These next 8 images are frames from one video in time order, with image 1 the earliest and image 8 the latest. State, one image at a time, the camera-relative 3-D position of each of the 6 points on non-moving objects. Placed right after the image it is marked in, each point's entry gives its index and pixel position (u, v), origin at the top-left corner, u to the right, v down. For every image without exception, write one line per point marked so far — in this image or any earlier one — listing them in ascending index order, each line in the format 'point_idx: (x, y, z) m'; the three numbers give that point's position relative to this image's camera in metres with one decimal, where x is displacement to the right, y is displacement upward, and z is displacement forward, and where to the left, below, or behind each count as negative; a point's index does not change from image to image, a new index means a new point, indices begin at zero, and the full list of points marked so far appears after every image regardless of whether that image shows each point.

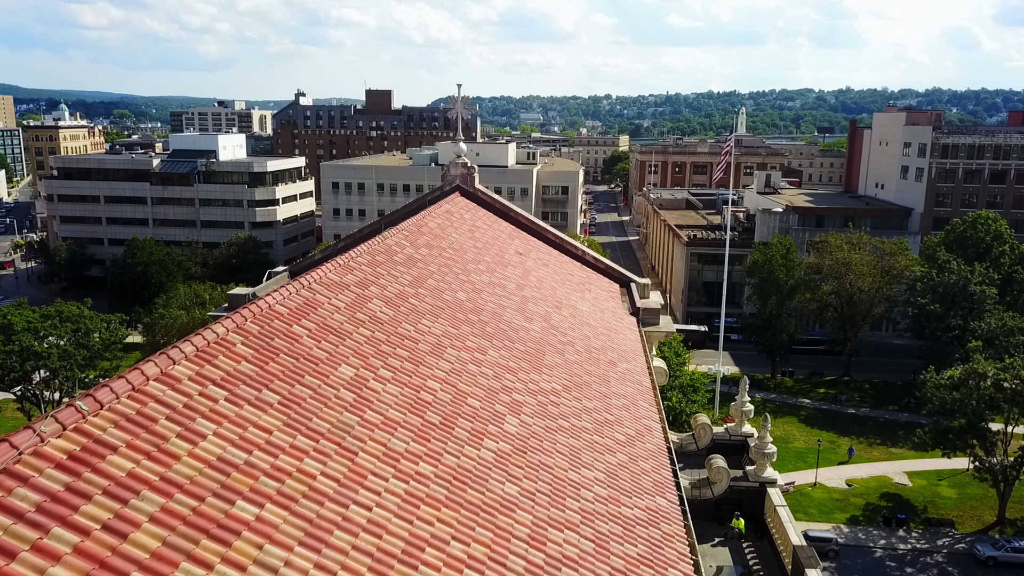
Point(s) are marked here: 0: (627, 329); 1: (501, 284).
0: (+2.1, -0.8, +13.6) m
1: (-0.2, +0.1, +12.1) m
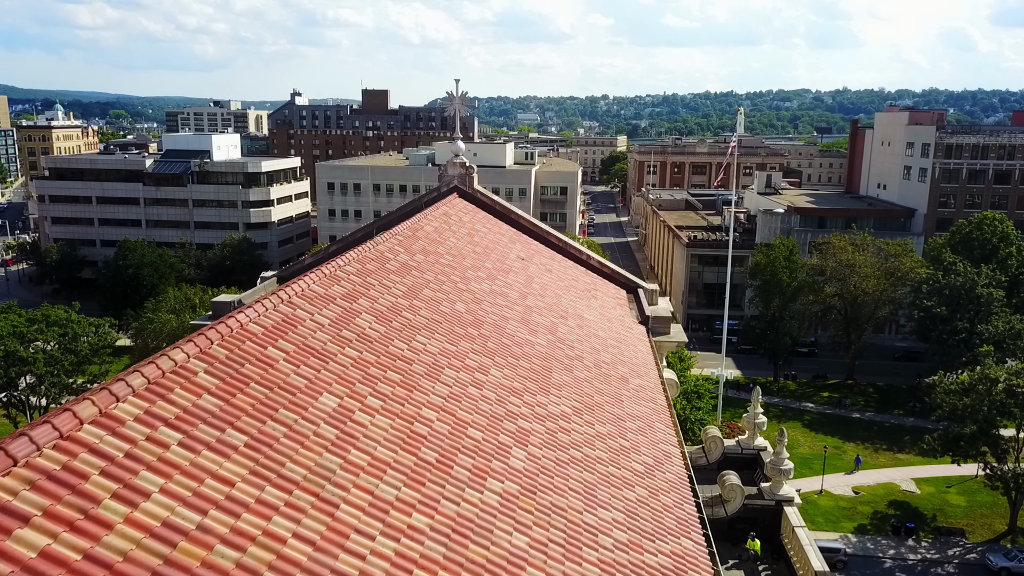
0: (+2.2, -0.9, +12.8) m
1: (-0.1, -0.1, +11.2) m
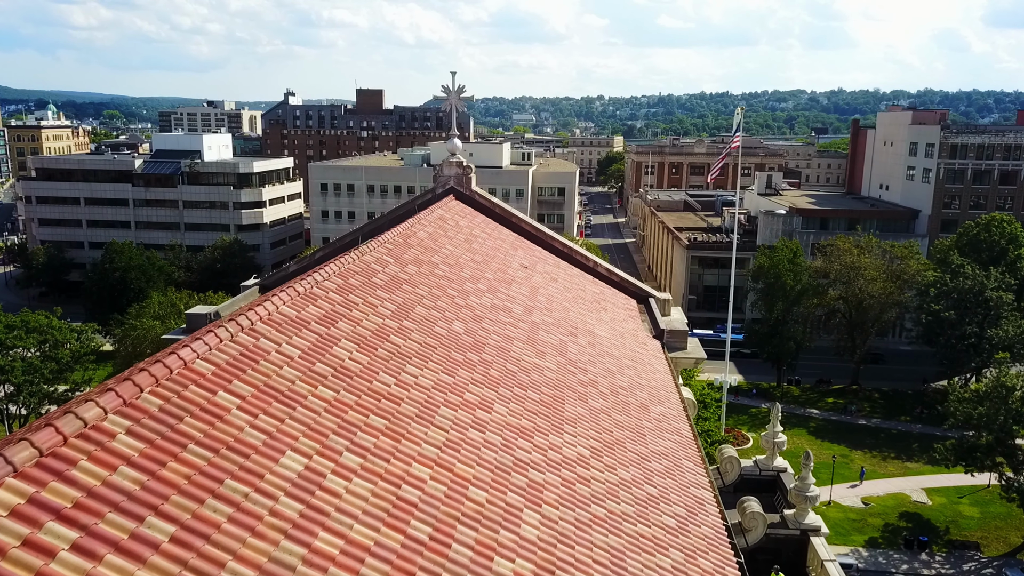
0: (+2.2, -1.1, +11.5) m
1: (-0.1, -0.3, +10.0) m
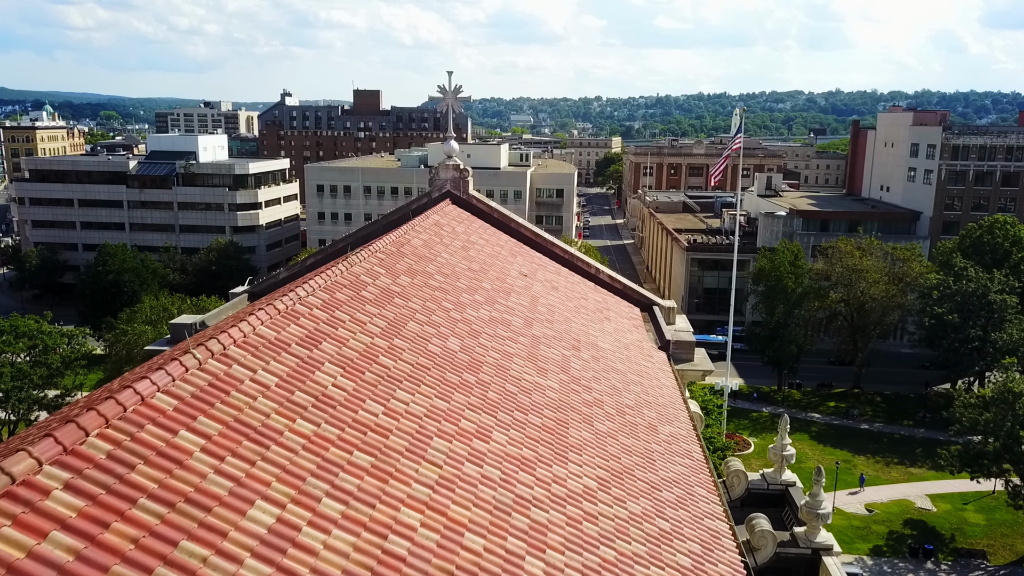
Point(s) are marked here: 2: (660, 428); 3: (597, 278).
0: (+2.2, -1.2, +11.0) m
1: (-0.1, -0.4, +9.4) m
2: (+1.8, -1.7, +8.7) m
3: (+1.7, +0.2, +14.8) m
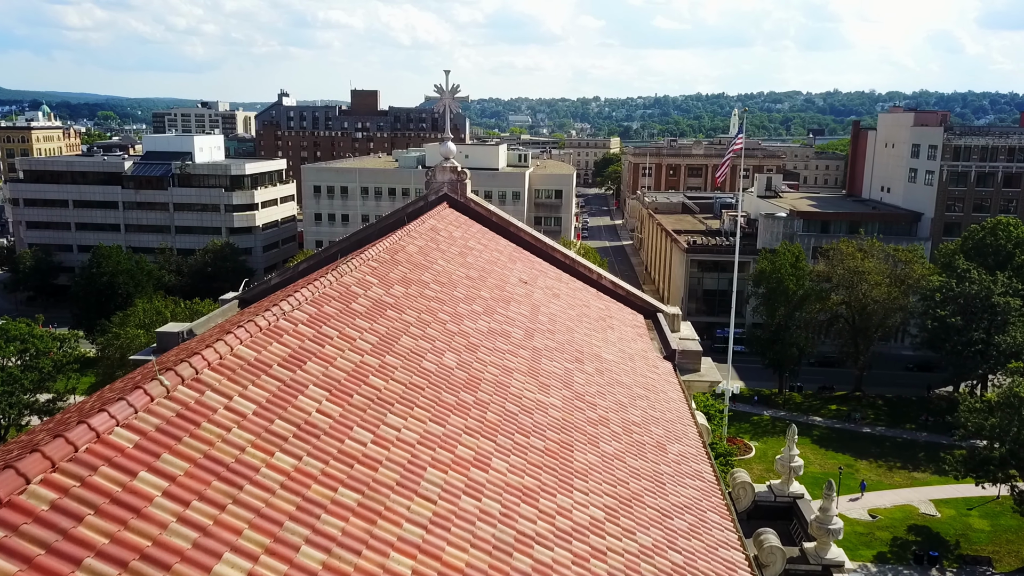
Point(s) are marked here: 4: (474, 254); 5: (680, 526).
0: (+2.2, -1.4, +10.5) m
1: (-0.1, -0.5, +9.0) m
2: (+1.8, -1.8, +8.3) m
3: (+1.7, +0.1, +14.3) m
4: (-0.6, +0.5, +11.6) m
5: (+1.5, -2.1, +6.6) m
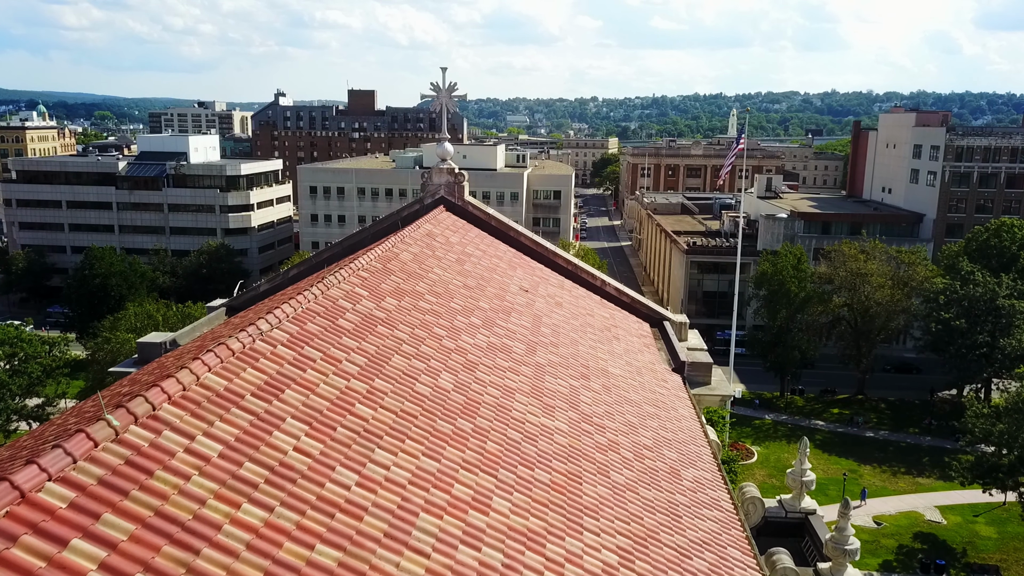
0: (+2.2, -1.5, +9.9) m
1: (-0.1, -0.7, +8.3) m
2: (+1.8, -1.9, +7.6) m
3: (+1.7, -0.1, +13.7) m
4: (-0.6, +0.4, +11.0) m
5: (+1.5, -2.3, +6.0) m
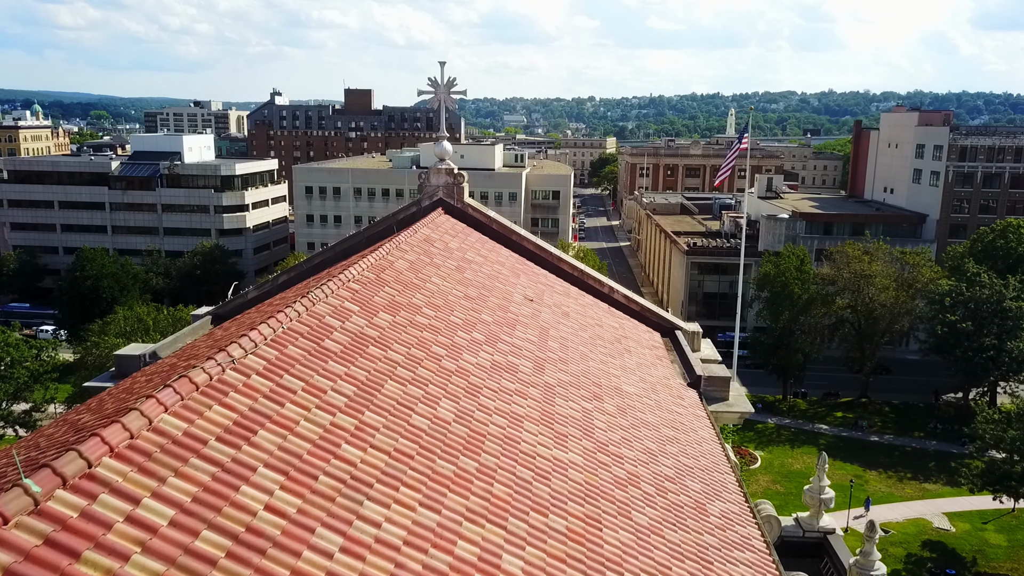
0: (+2.3, -1.6, +9.1) m
1: (0.0, -0.8, +7.6) m
2: (+1.8, -2.0, +6.9) m
3: (+1.7, -0.2, +12.9) m
4: (-0.6, +0.3, +10.2) m
5: (+1.6, -2.4, +5.3) m
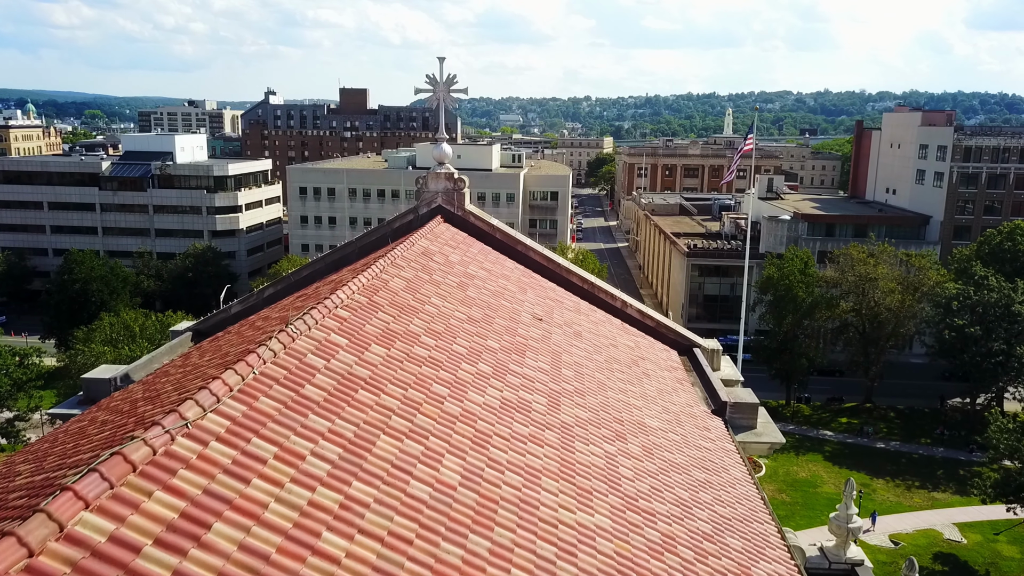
0: (+2.4, -1.9, +8.2) m
1: (+0.1, -1.0, +6.6) m
2: (+2.0, -2.3, +5.9) m
3: (+1.8, -0.4, +12.0) m
4: (-0.5, 0.0, +9.3) m
5: (+1.7, -2.6, +4.3) m
